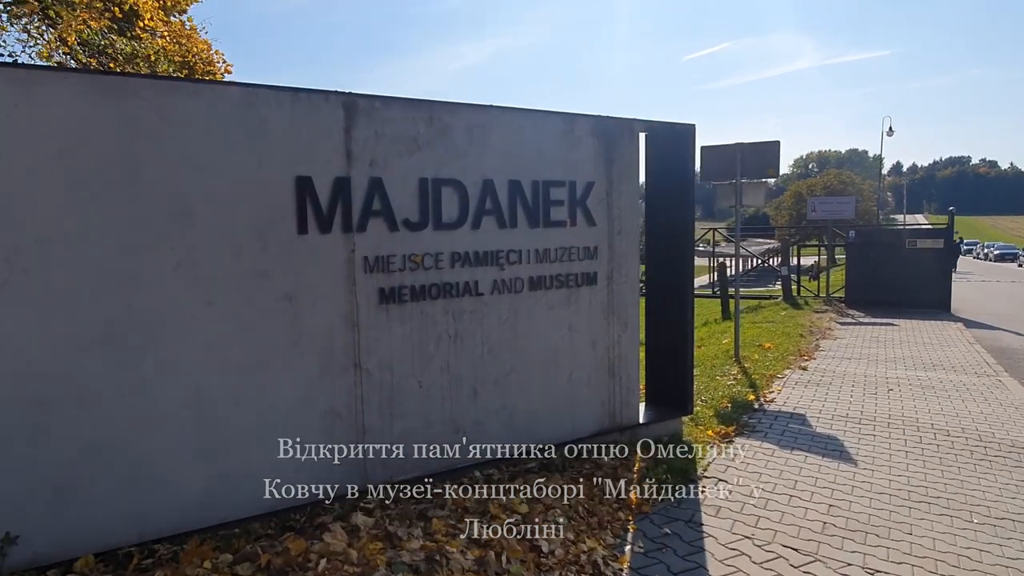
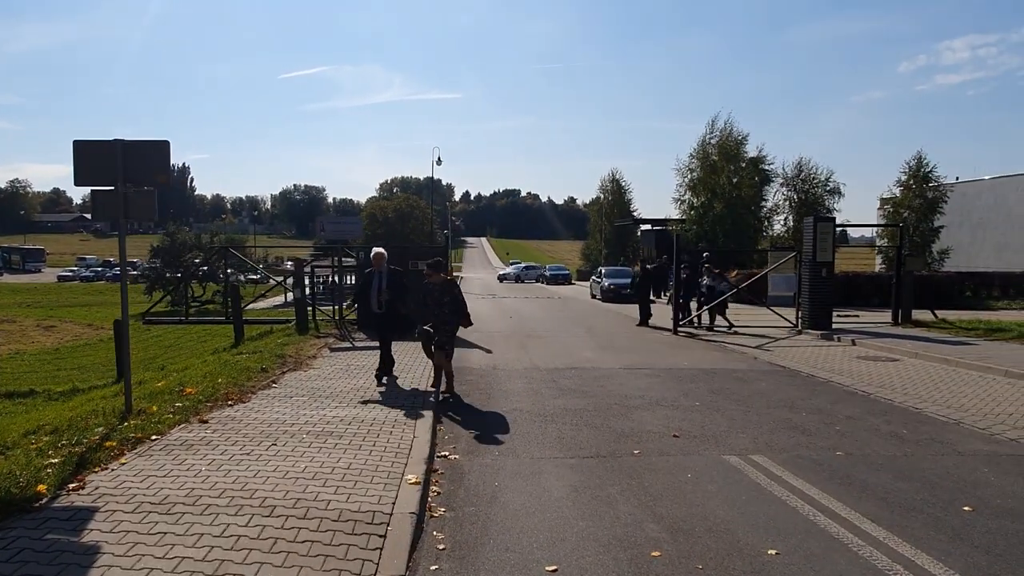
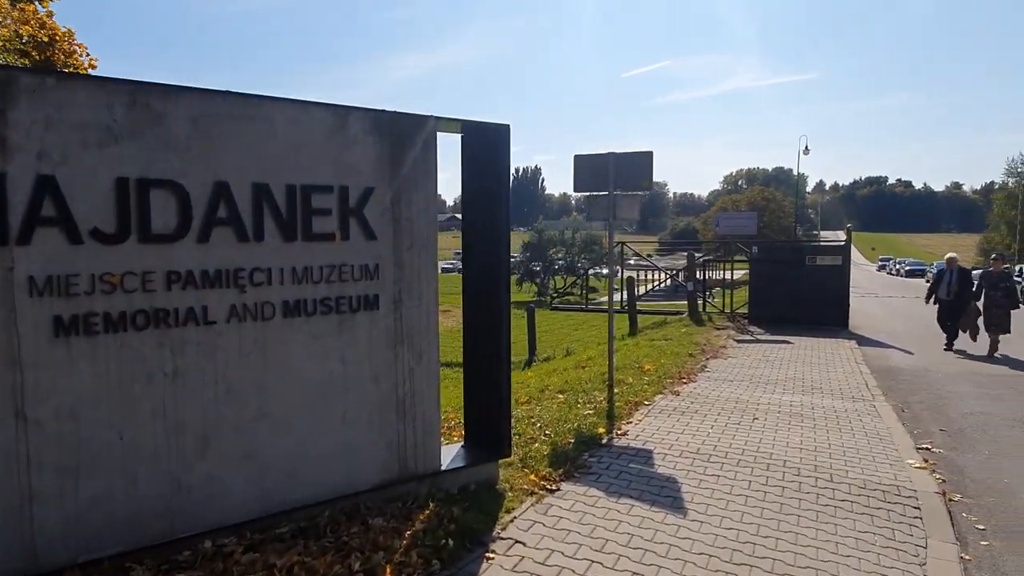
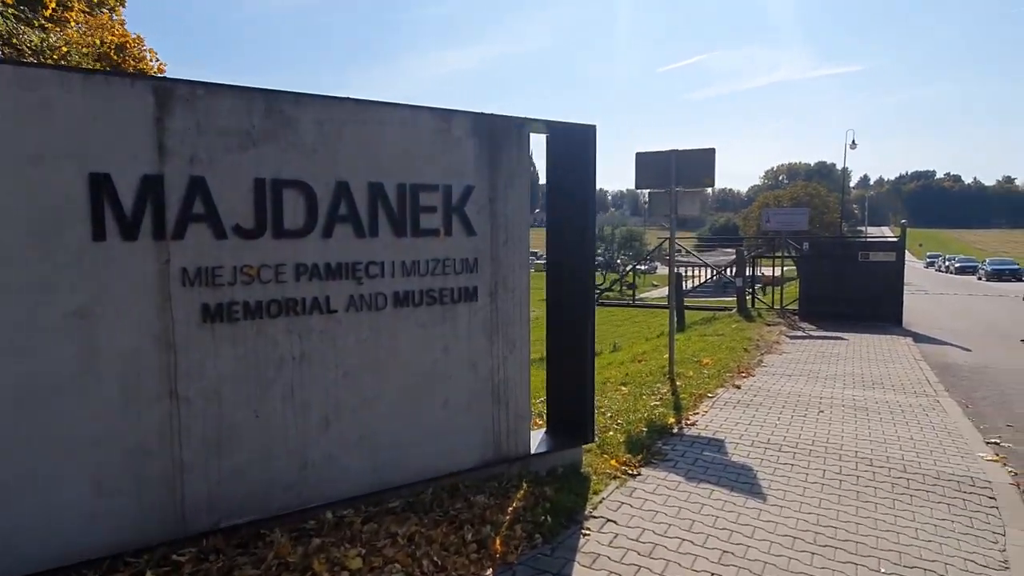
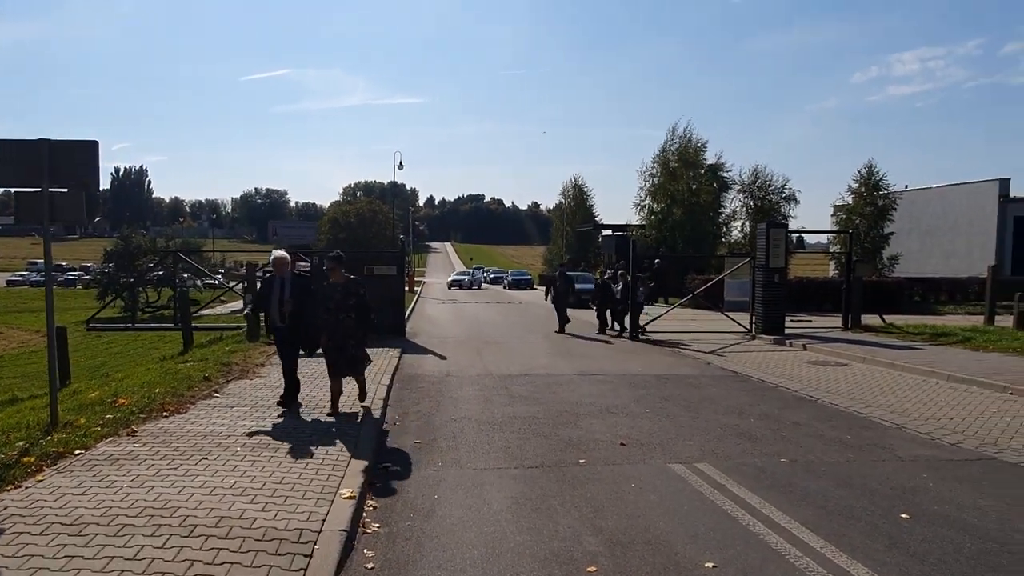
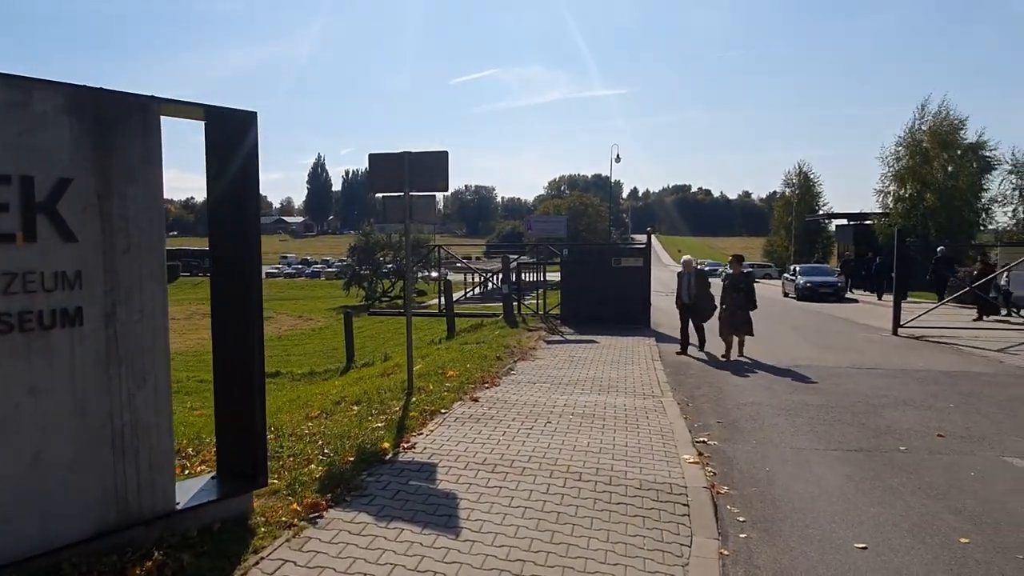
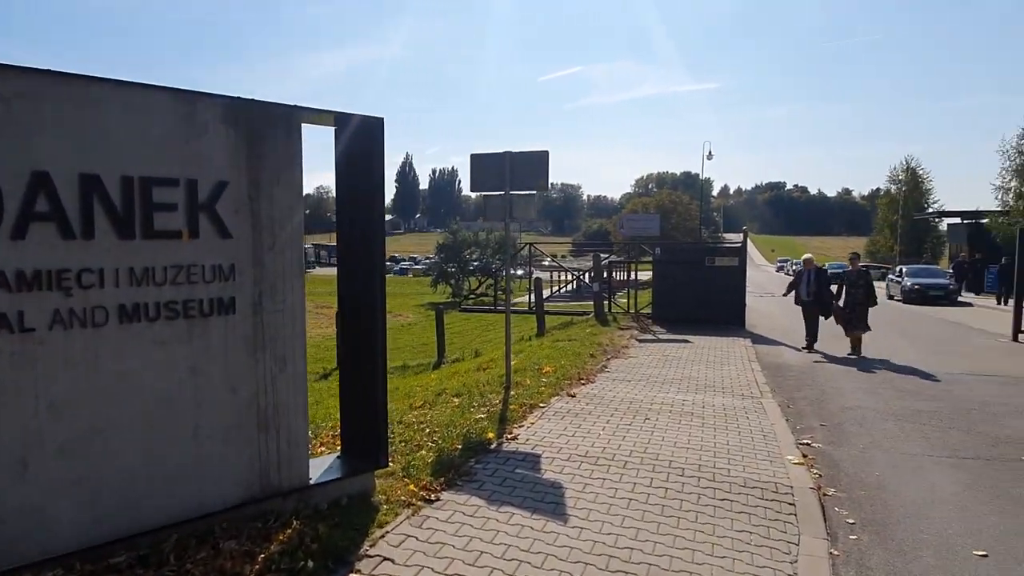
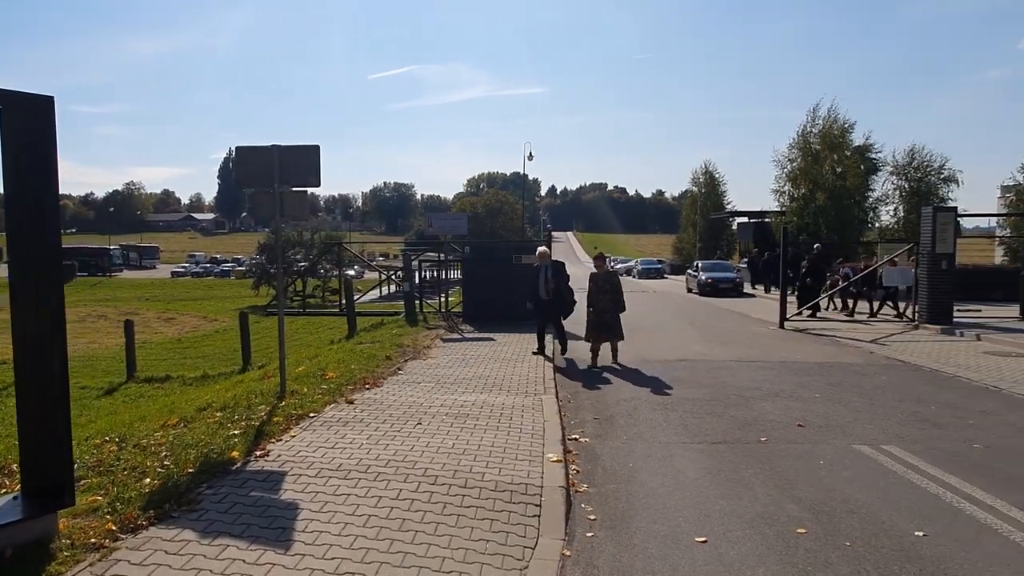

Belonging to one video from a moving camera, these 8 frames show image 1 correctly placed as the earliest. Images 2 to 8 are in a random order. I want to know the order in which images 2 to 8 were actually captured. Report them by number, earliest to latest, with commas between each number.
4, 3, 7, 6, 8, 2, 5
